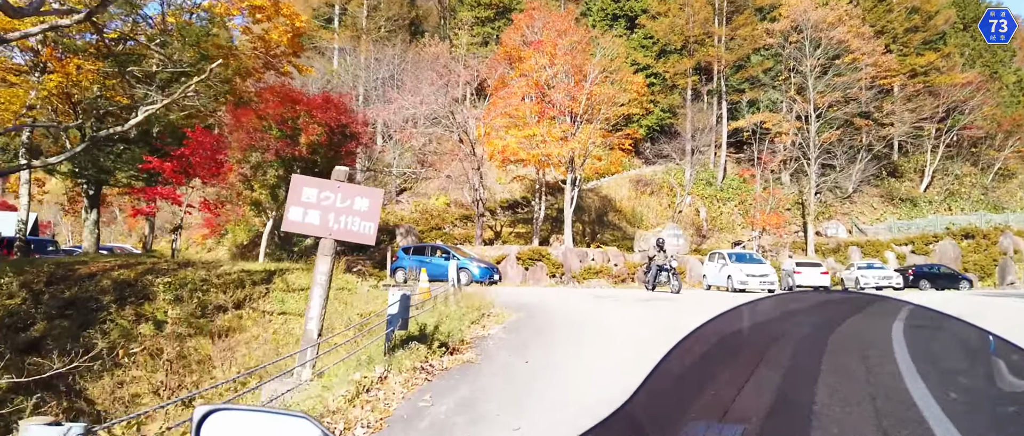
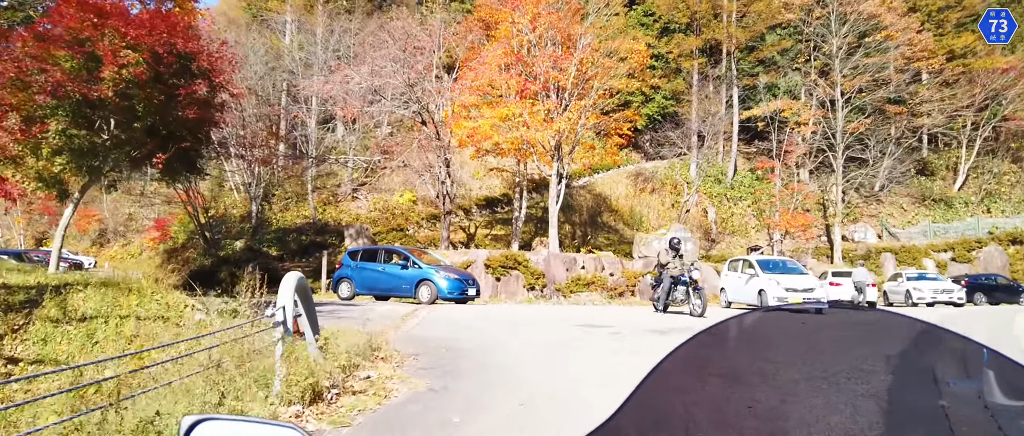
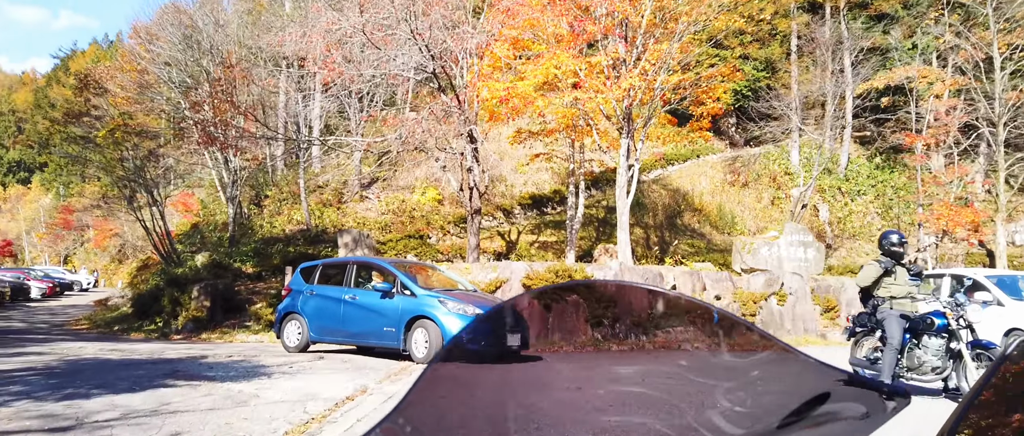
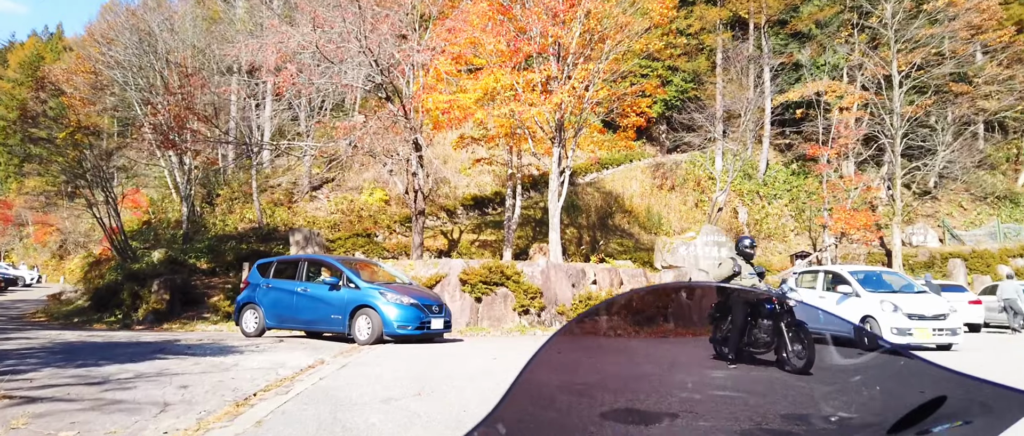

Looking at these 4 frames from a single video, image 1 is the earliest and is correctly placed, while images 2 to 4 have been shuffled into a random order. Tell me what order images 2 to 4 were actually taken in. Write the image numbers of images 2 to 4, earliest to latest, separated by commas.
2, 4, 3
